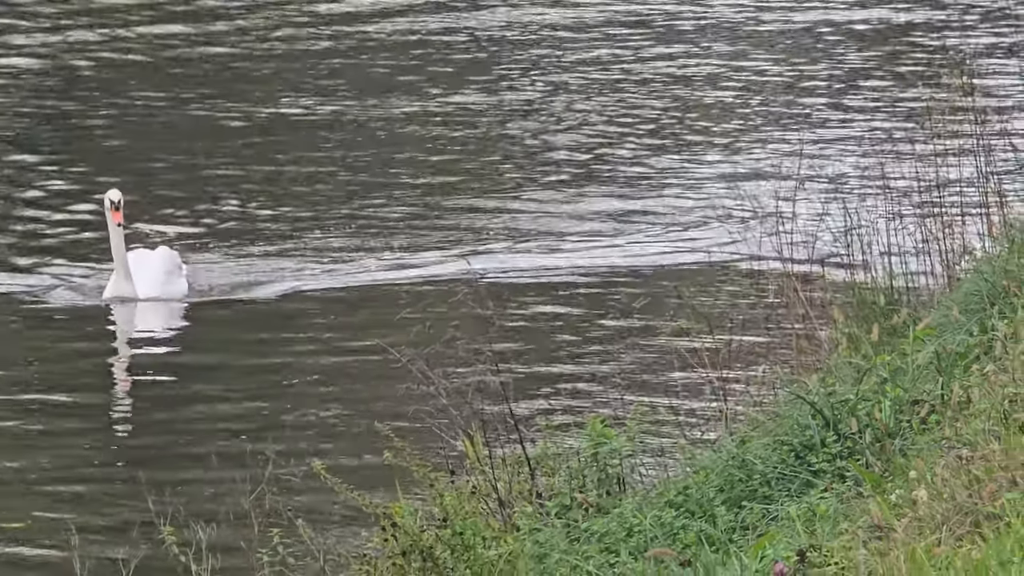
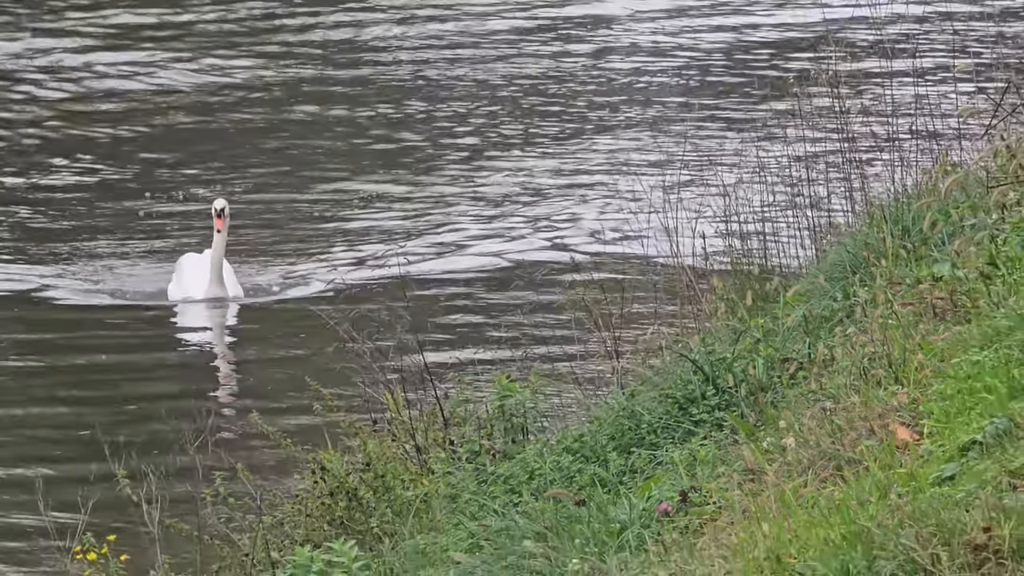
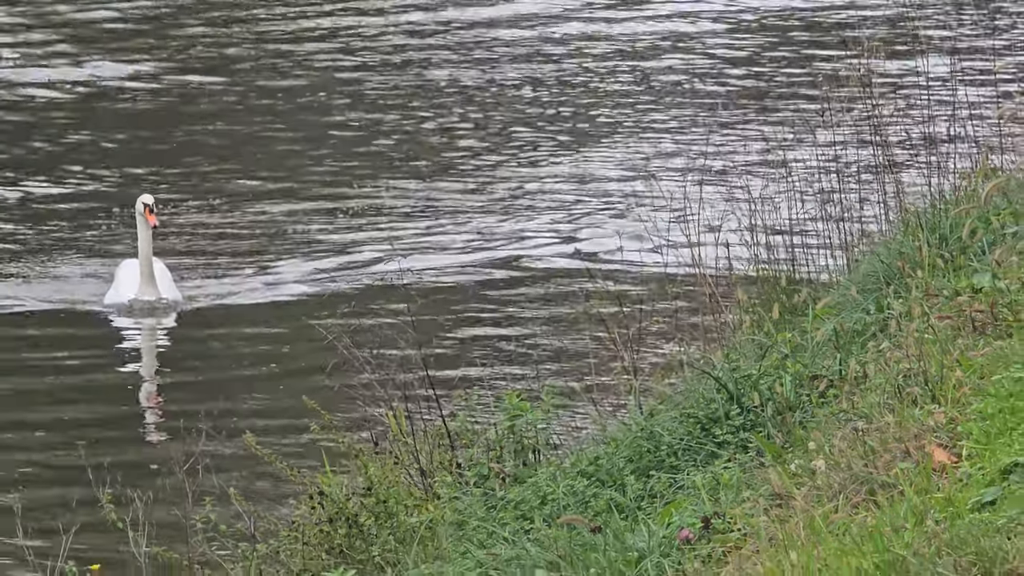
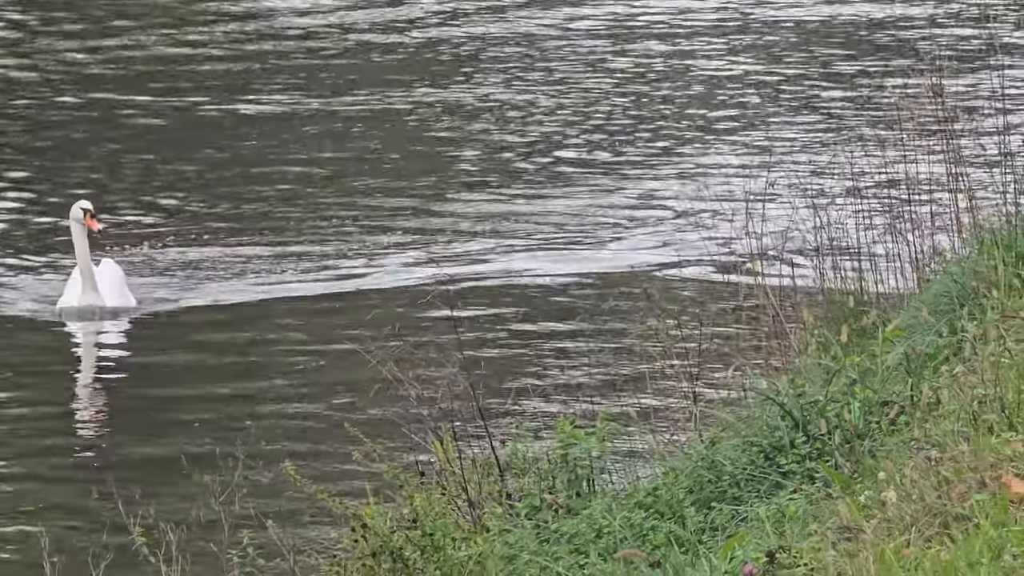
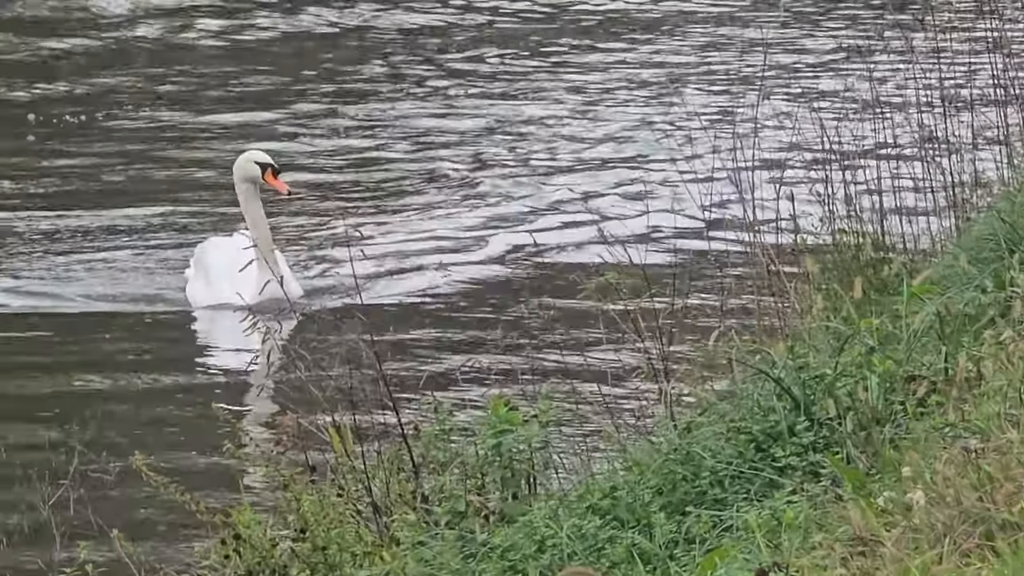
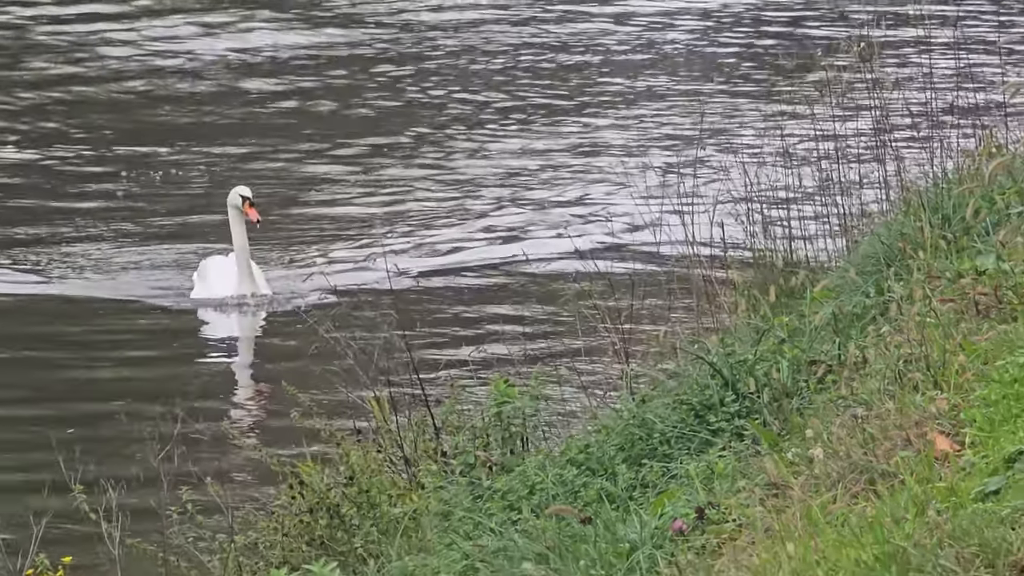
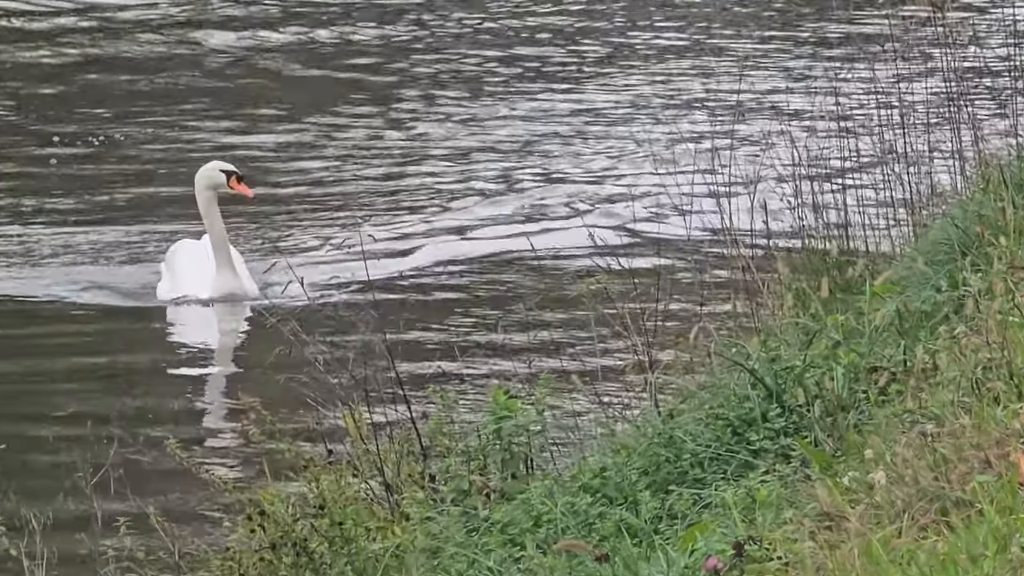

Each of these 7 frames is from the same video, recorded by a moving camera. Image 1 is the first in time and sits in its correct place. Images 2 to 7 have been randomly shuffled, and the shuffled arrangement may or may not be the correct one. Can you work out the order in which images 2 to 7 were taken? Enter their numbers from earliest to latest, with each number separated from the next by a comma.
4, 3, 2, 6, 7, 5
